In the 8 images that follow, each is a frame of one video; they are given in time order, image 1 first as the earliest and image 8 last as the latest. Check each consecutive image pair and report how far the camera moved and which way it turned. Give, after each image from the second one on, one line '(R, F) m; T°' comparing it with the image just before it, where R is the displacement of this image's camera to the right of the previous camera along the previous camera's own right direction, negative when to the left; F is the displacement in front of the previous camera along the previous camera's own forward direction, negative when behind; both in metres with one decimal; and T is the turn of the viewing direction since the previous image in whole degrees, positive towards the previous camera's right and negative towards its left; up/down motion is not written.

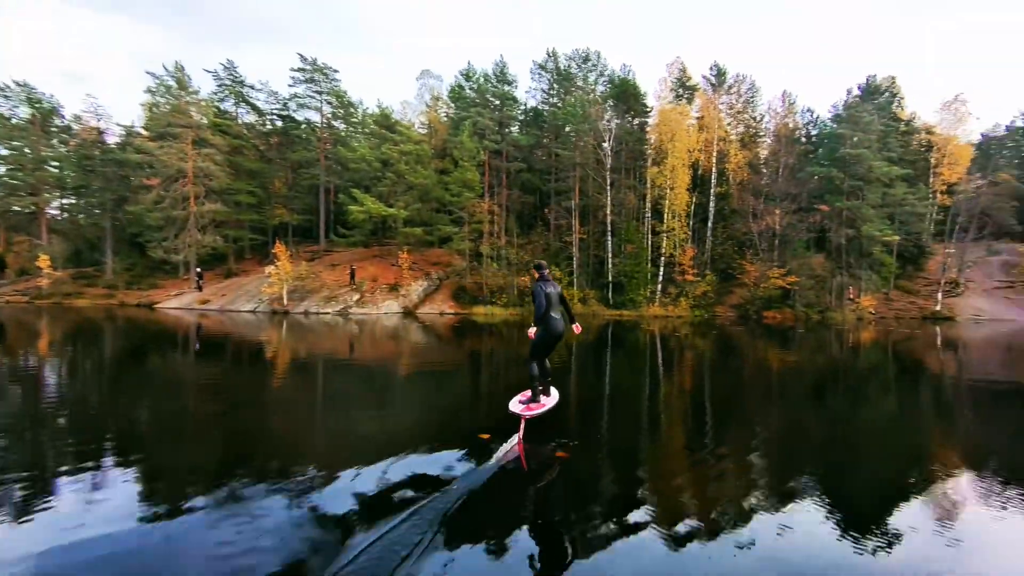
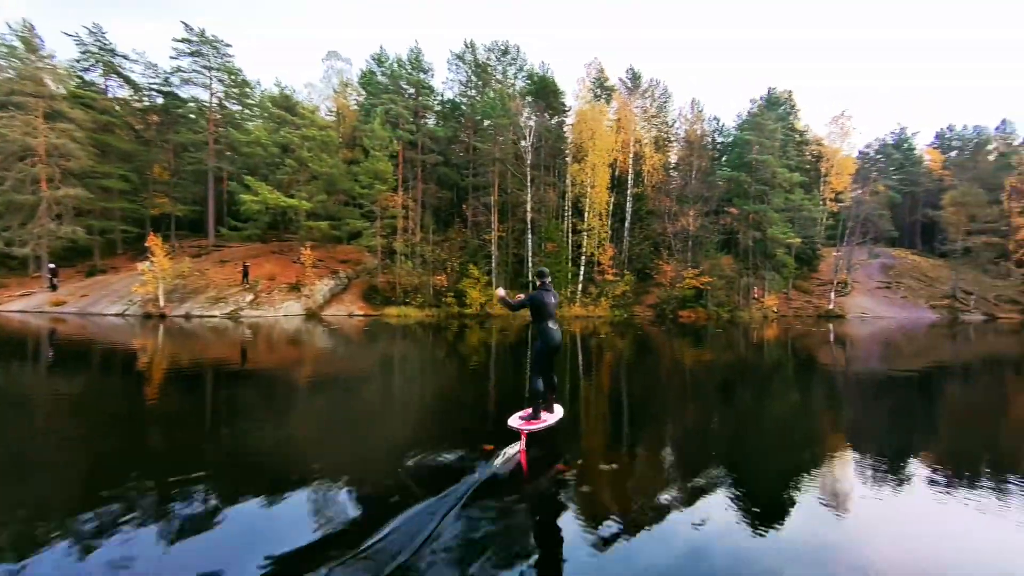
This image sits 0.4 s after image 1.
(0.0, +0.8) m; +9°
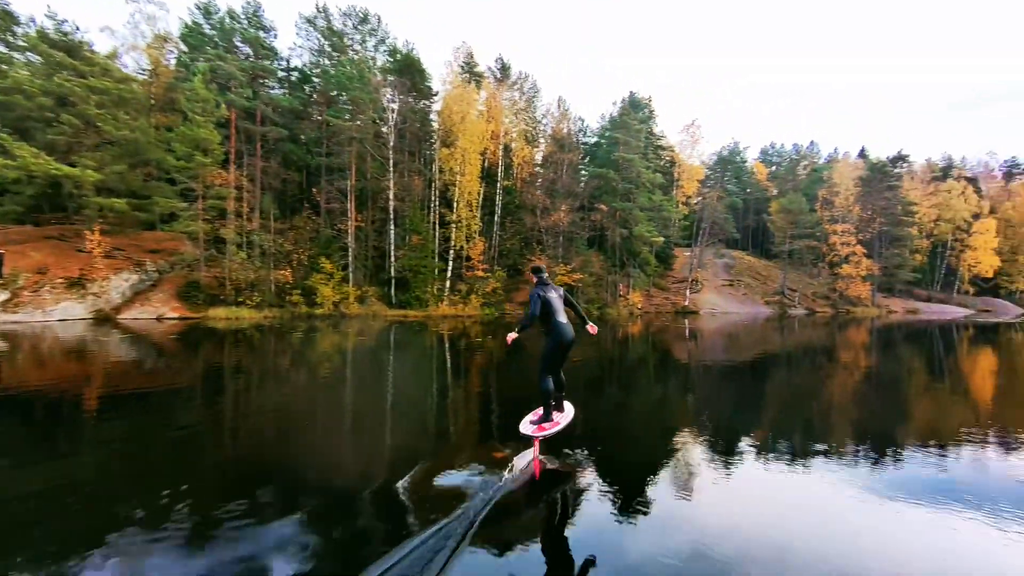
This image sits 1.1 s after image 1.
(+0.1, +1.4) m; +15°
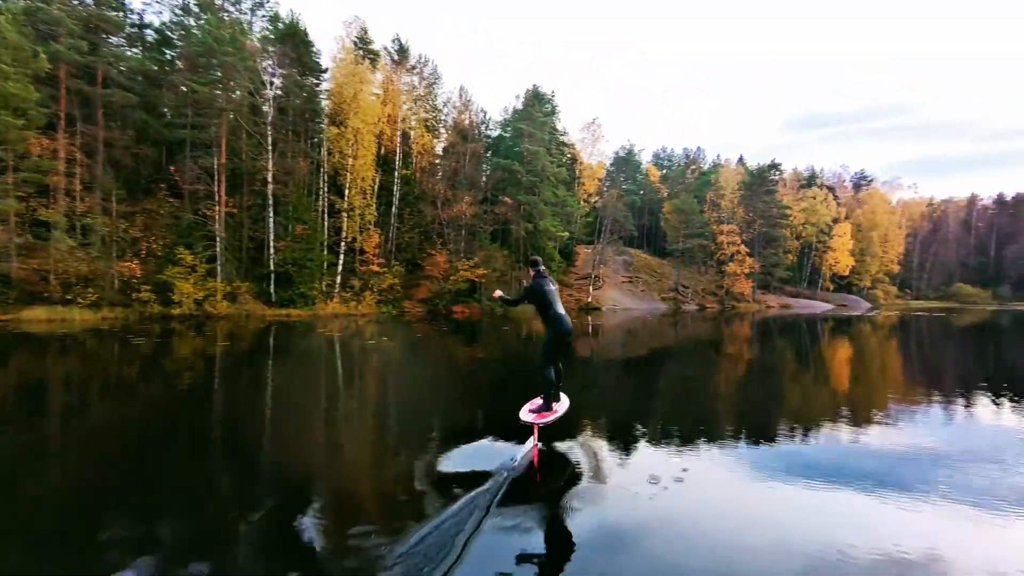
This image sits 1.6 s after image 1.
(0.0, +0.9) m; +11°
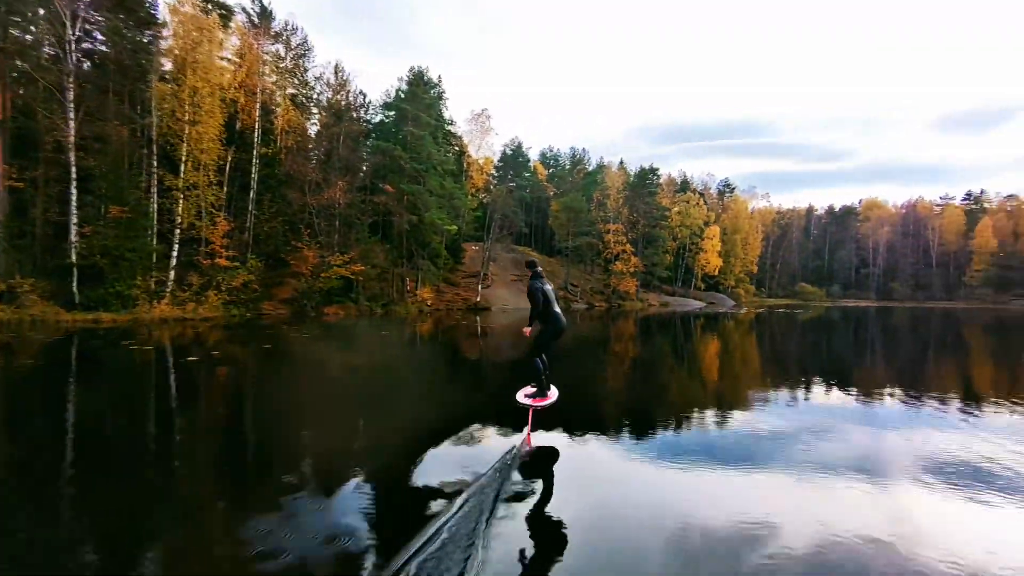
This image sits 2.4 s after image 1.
(+0.1, +1.4) m; +12°
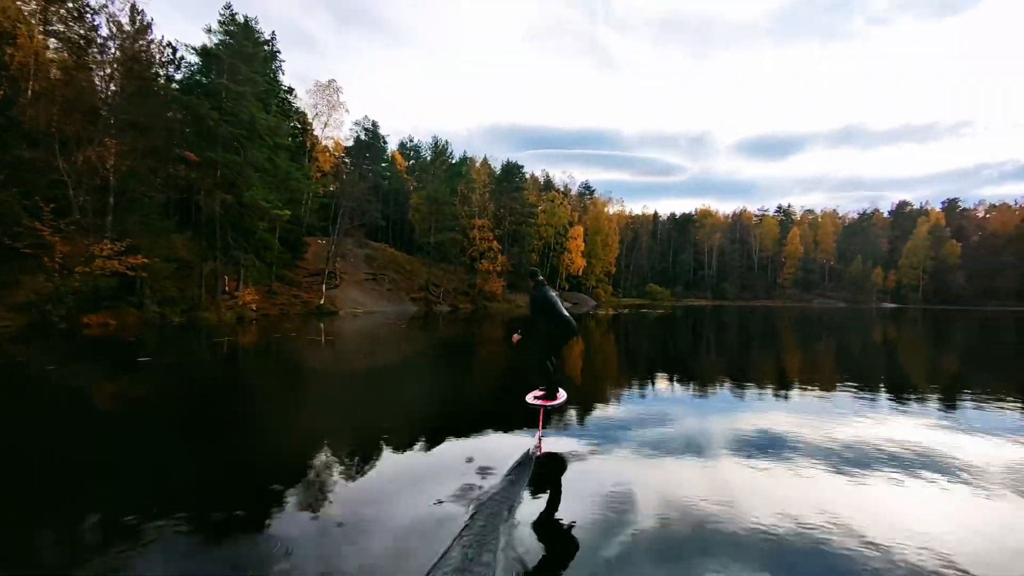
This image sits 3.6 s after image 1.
(+0.2, +2.3) m; +15°
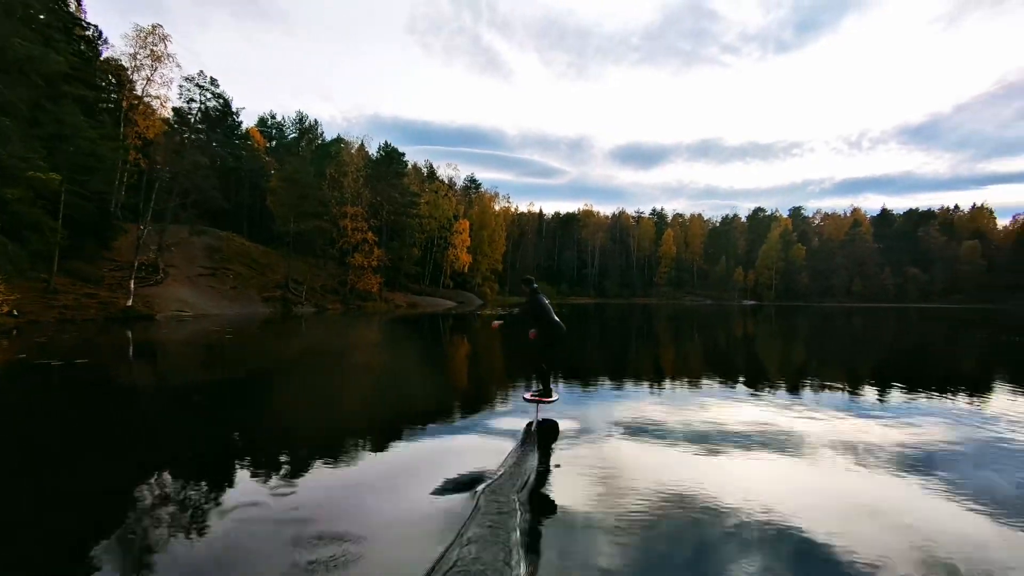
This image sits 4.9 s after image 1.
(+0.2, +2.2) m; +13°
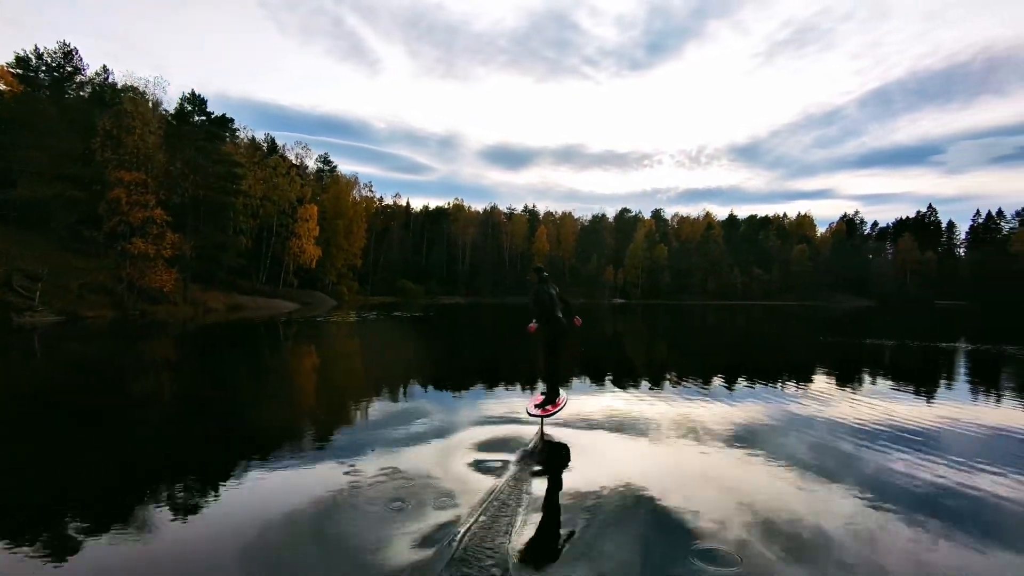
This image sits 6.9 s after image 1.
(+0.4, +3.8) m; +14°
